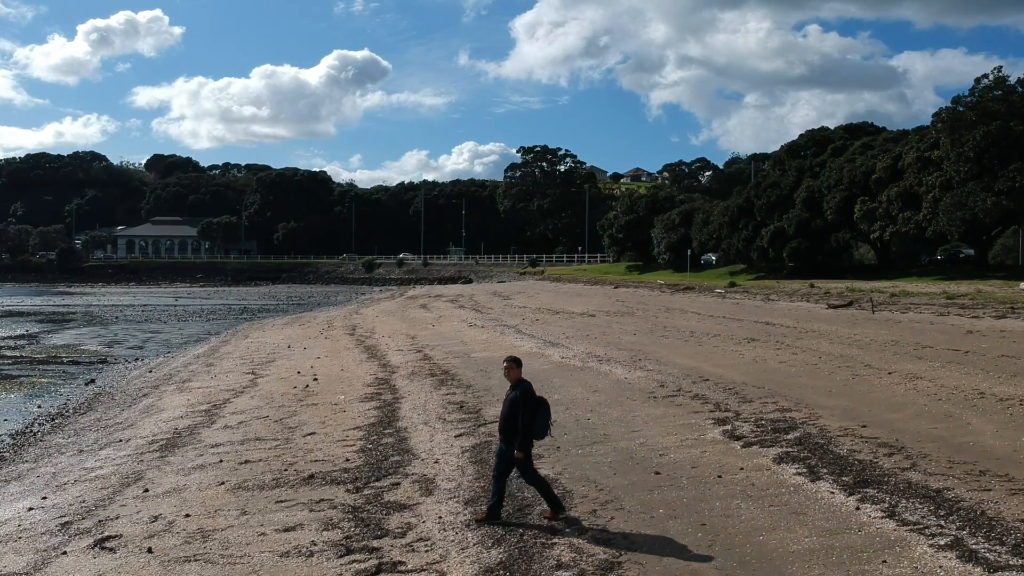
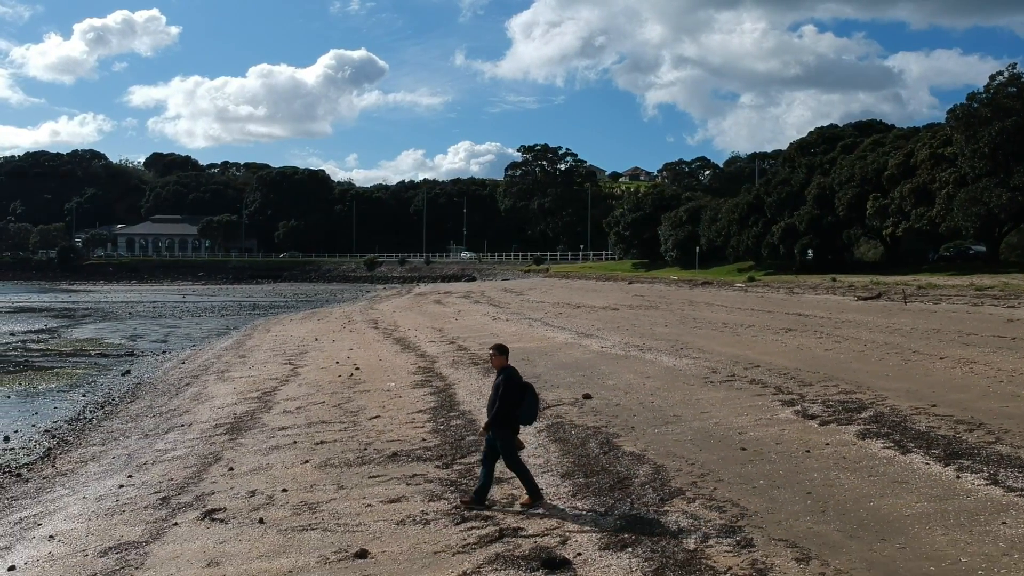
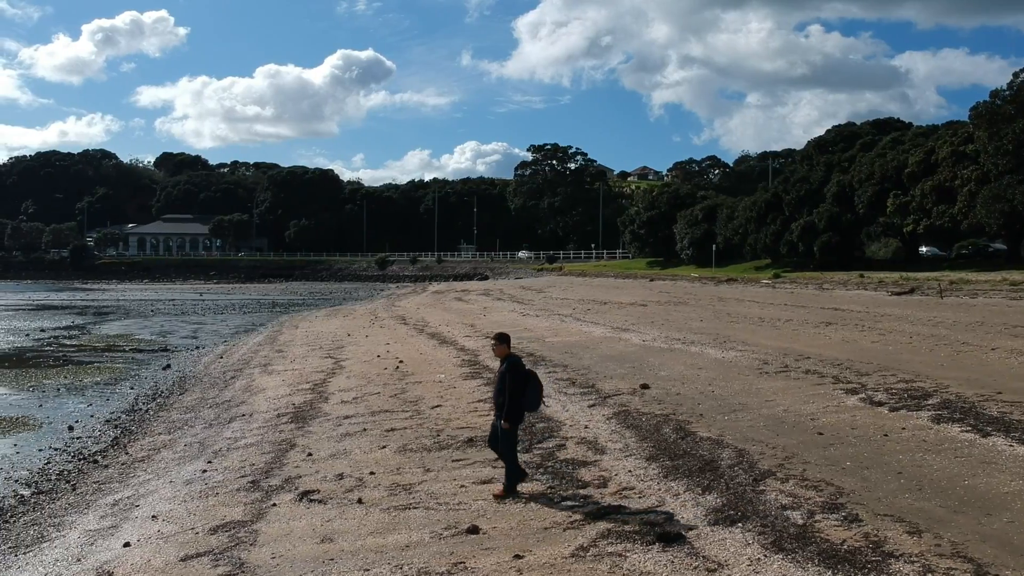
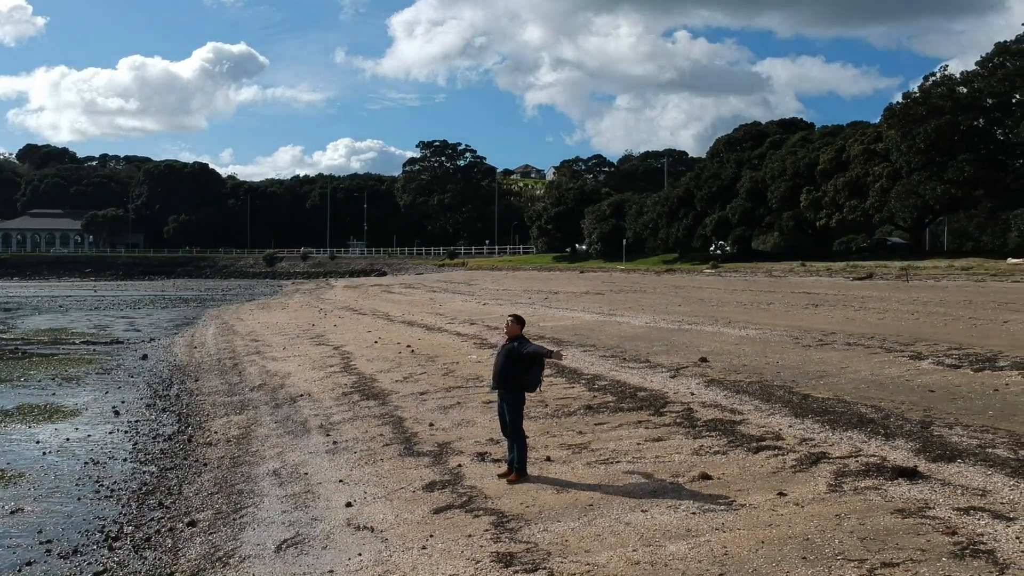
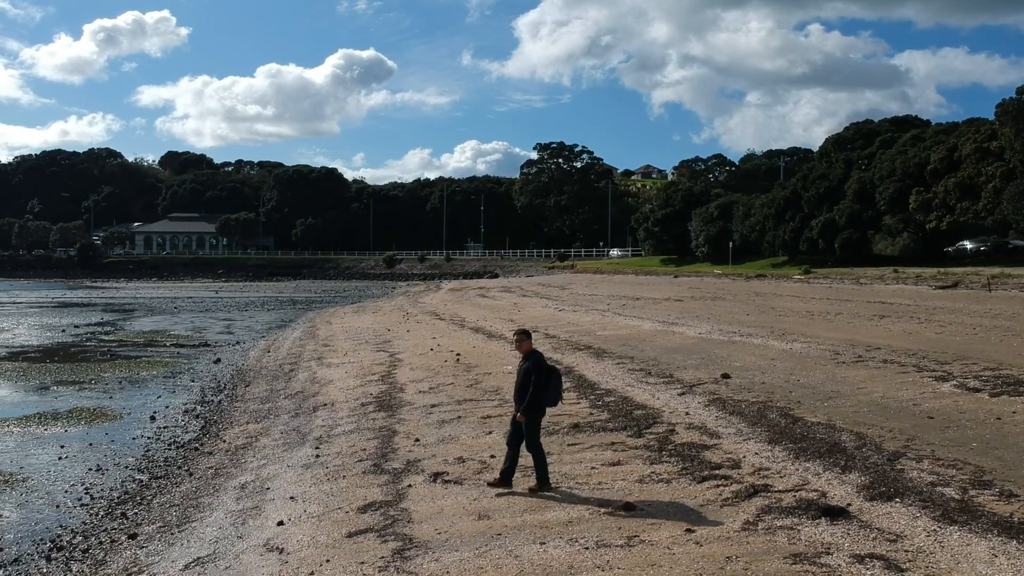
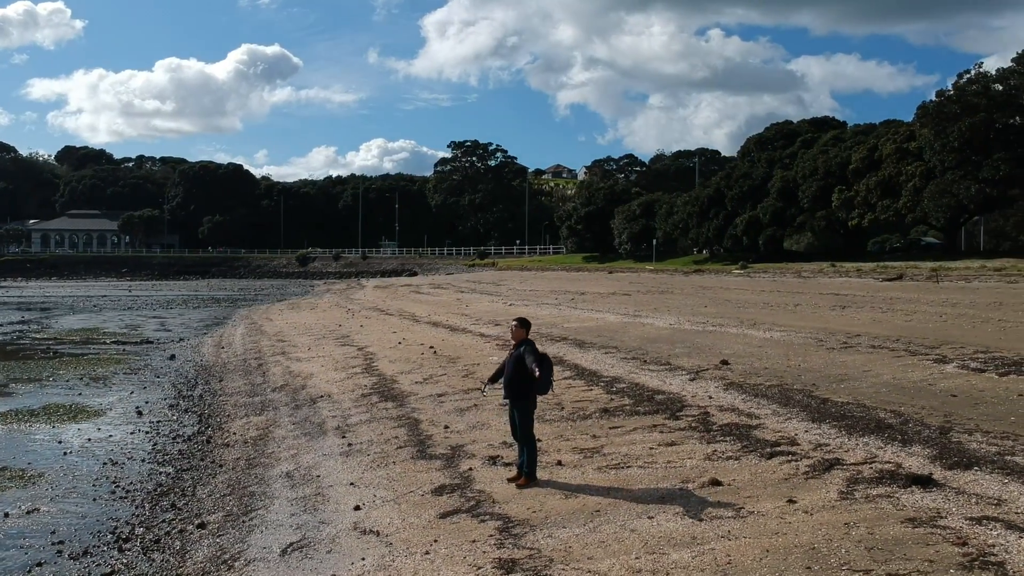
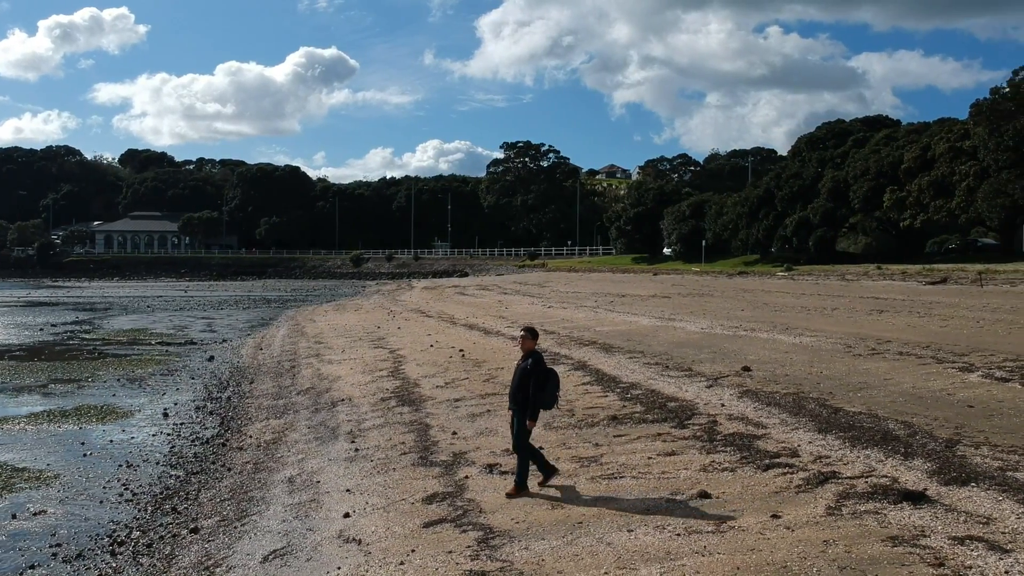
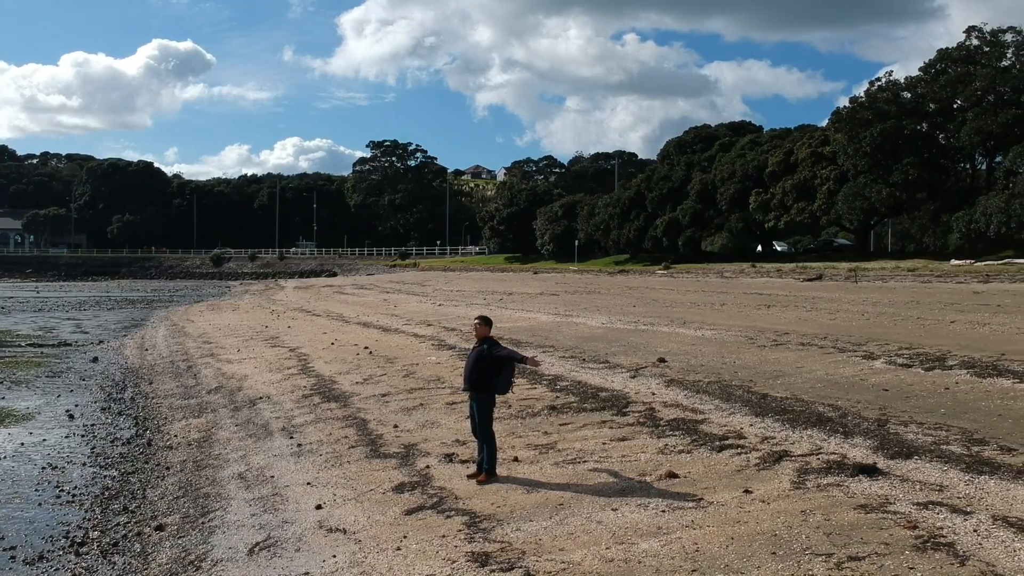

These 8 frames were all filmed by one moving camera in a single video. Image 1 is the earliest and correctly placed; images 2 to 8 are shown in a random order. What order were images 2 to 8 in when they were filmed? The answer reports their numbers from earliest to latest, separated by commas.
2, 3, 5, 7, 6, 4, 8
